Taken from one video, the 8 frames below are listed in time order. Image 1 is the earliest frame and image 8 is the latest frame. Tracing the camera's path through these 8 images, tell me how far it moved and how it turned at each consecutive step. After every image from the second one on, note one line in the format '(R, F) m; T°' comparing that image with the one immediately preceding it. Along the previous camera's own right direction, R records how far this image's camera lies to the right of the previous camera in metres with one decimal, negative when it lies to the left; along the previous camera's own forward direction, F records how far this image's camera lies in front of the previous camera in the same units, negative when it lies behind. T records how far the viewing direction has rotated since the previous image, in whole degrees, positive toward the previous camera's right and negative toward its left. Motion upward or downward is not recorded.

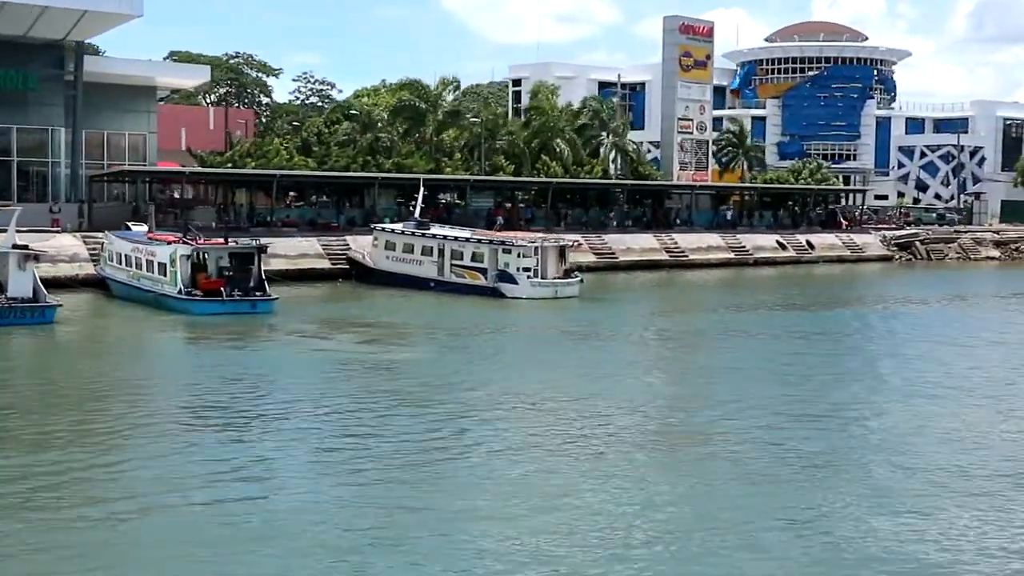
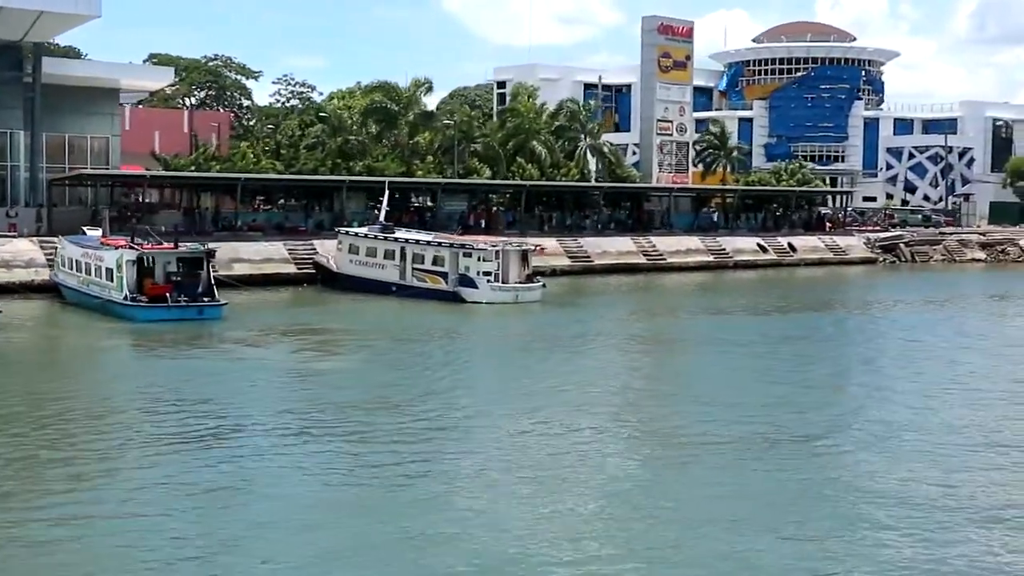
(+1.2, +0.7) m; 0°
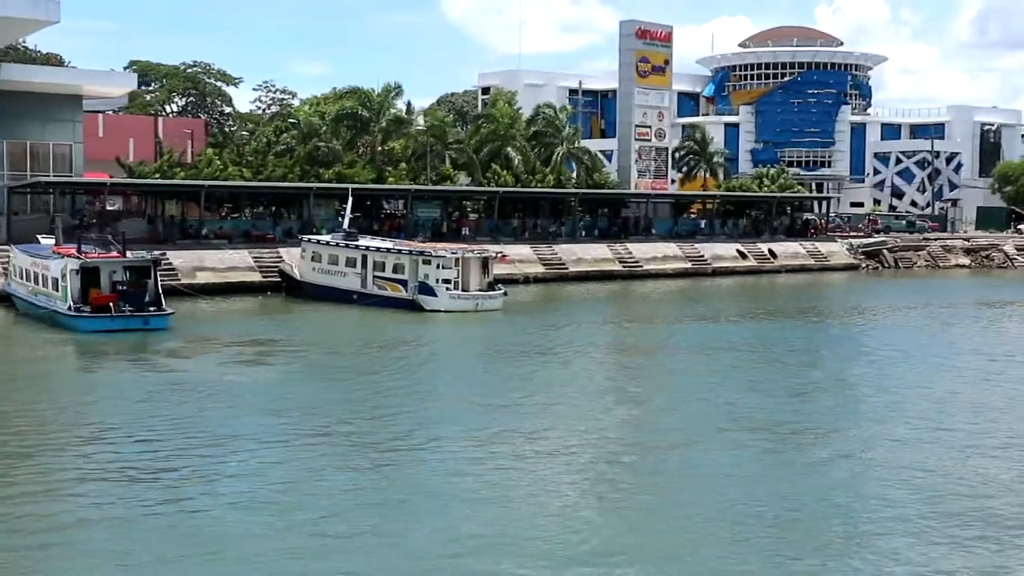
(+1.2, +0.6) m; 0°
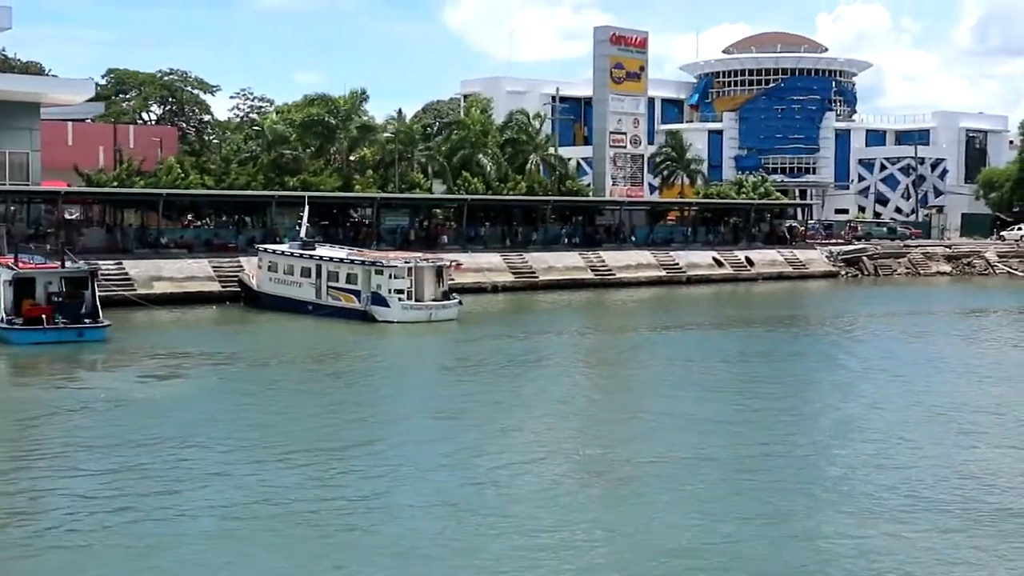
(+1.3, +0.7) m; 0°
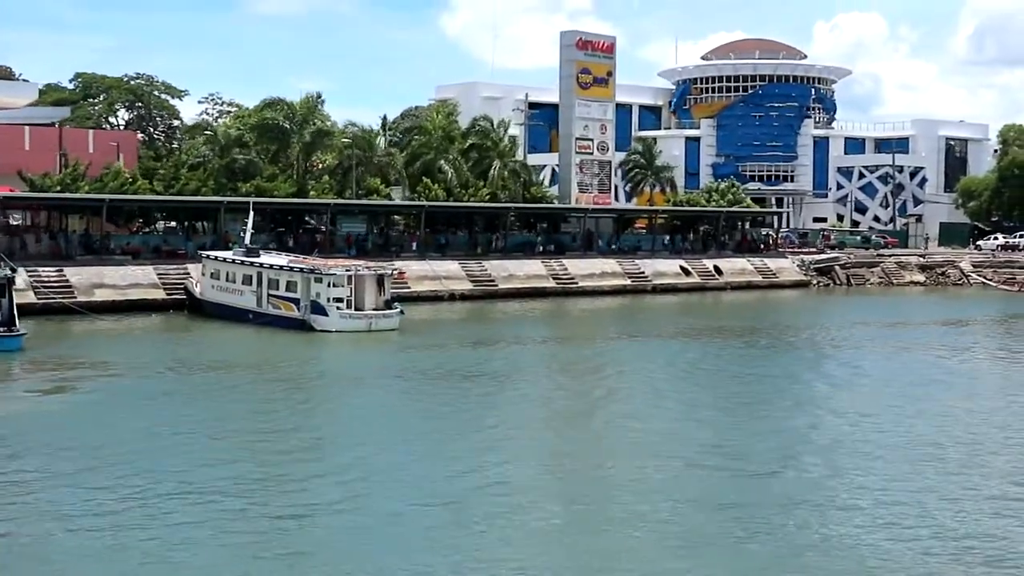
(+1.5, +0.9) m; 0°
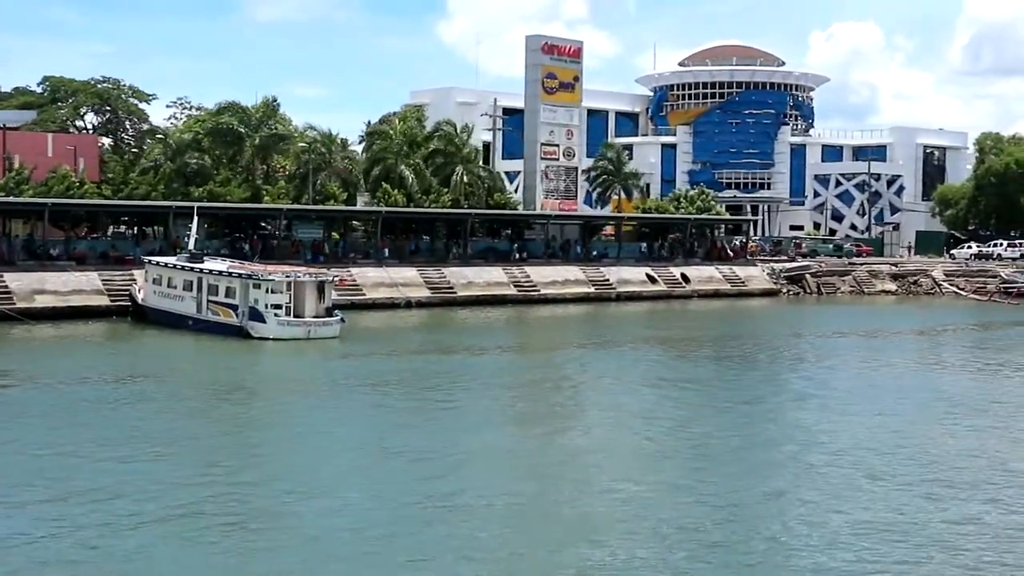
(+1.5, +0.8) m; 0°
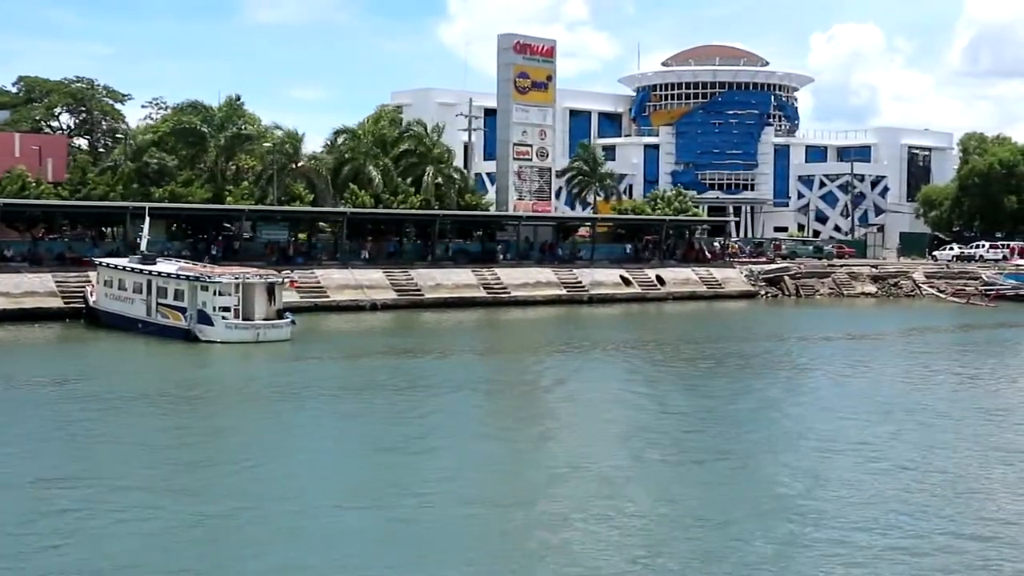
(+1.3, +0.7) m; 0°
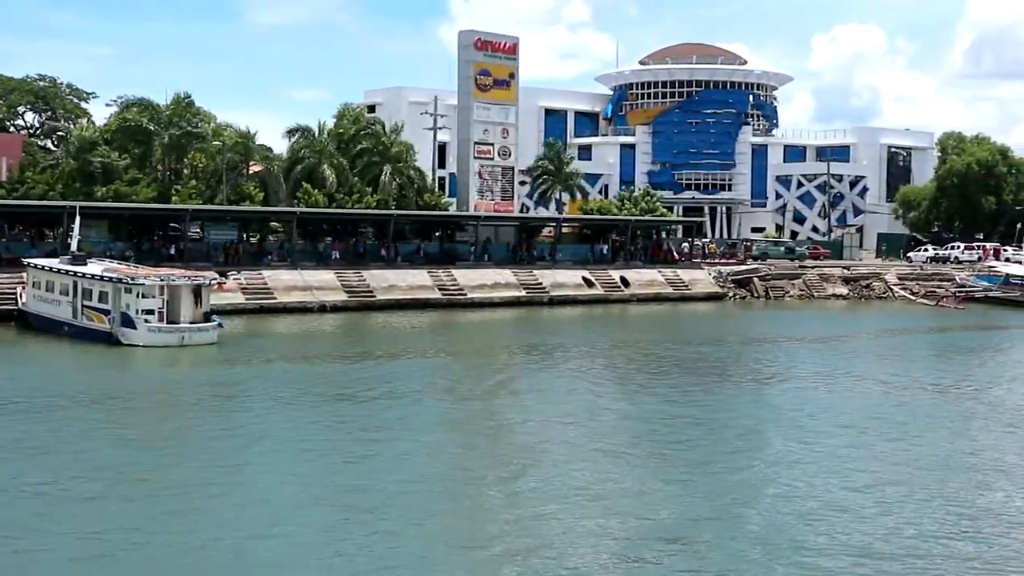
(+1.8, +1.1) m; 0°
